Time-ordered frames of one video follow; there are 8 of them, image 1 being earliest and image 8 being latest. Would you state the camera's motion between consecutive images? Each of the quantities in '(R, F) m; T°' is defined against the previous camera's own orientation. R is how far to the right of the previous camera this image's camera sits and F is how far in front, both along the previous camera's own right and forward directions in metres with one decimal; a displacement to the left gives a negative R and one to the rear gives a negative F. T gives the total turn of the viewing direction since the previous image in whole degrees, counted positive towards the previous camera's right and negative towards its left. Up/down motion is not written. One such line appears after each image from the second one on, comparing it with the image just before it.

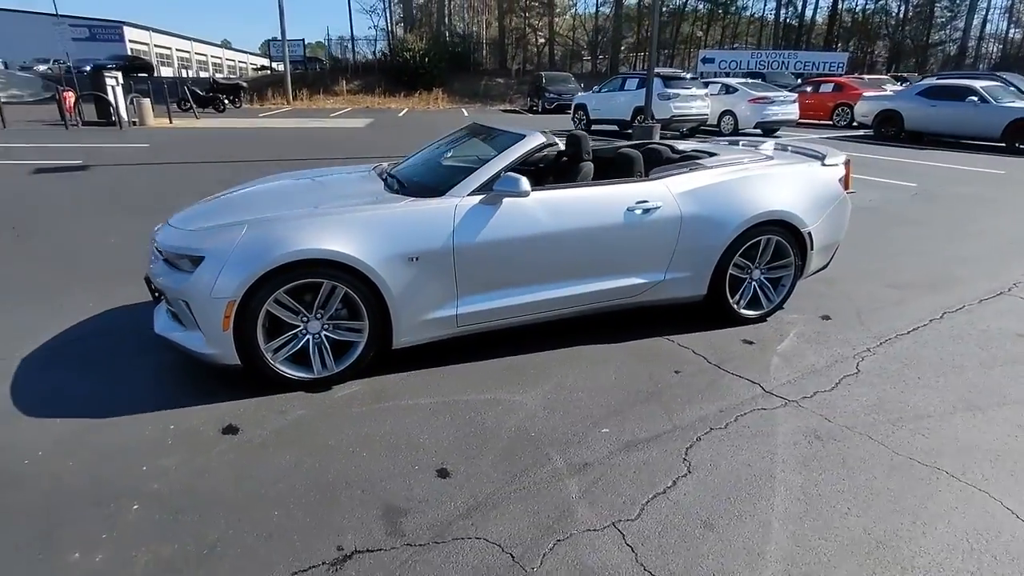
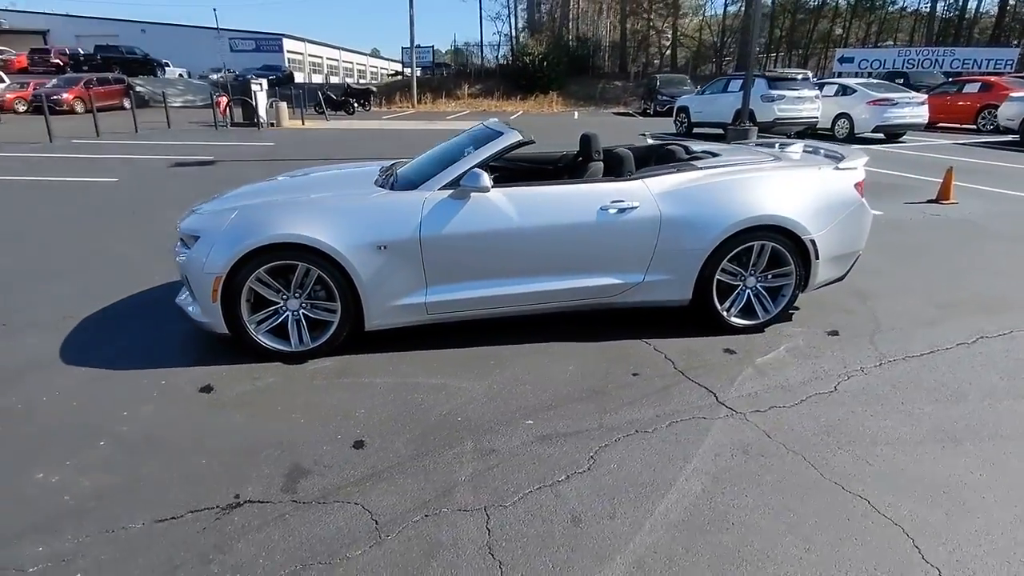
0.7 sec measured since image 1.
(+1.0, 0.0) m; -11°
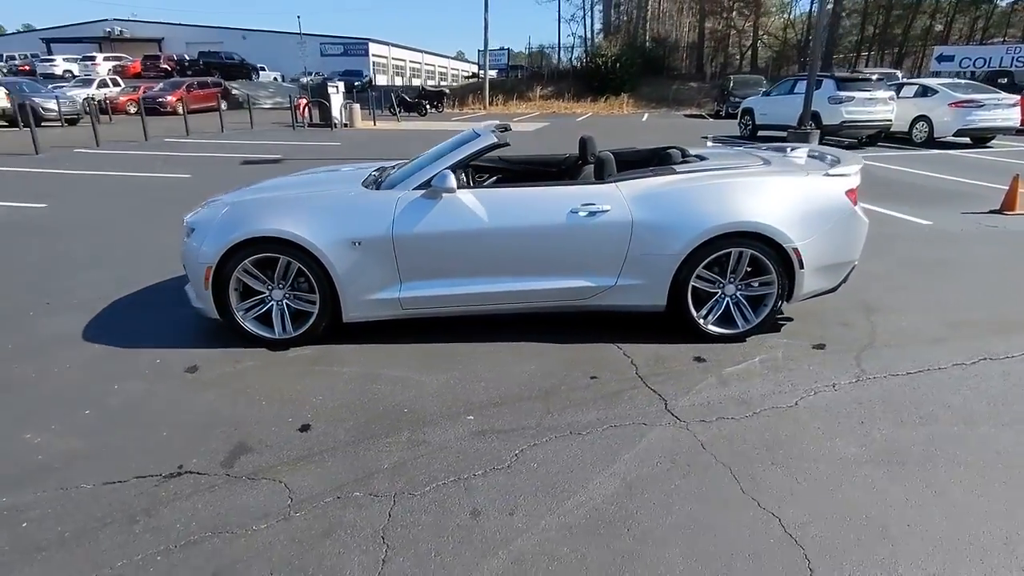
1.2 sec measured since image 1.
(+0.7, 0.0) m; -7°
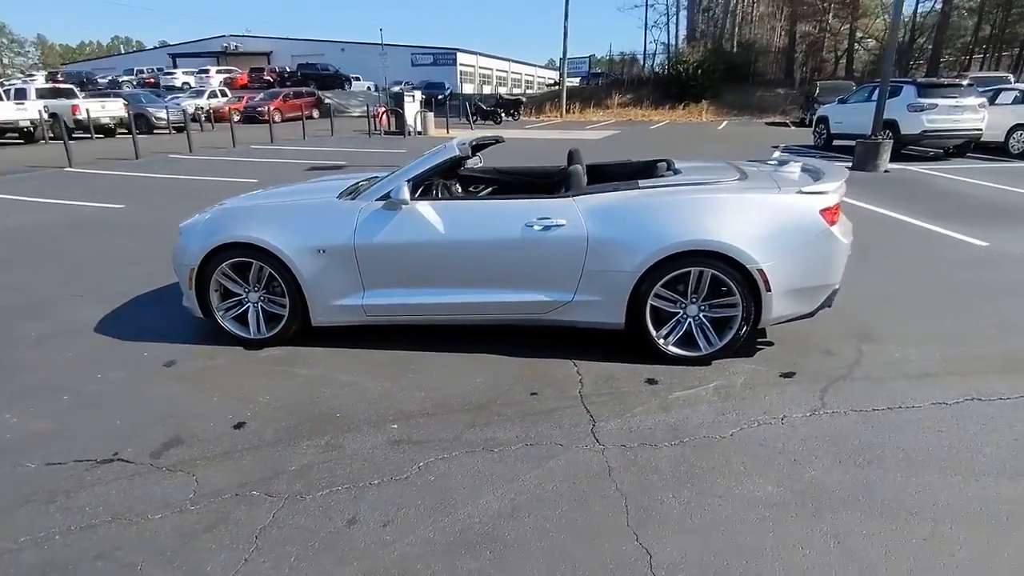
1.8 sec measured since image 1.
(+0.9, +0.1) m; -8°
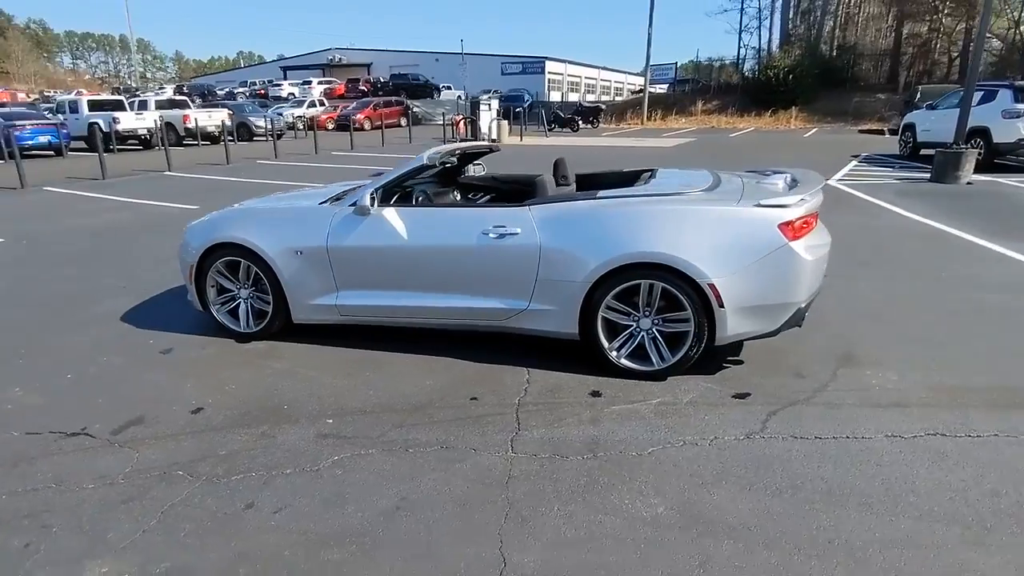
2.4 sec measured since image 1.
(+0.9, 0.0) m; -8°
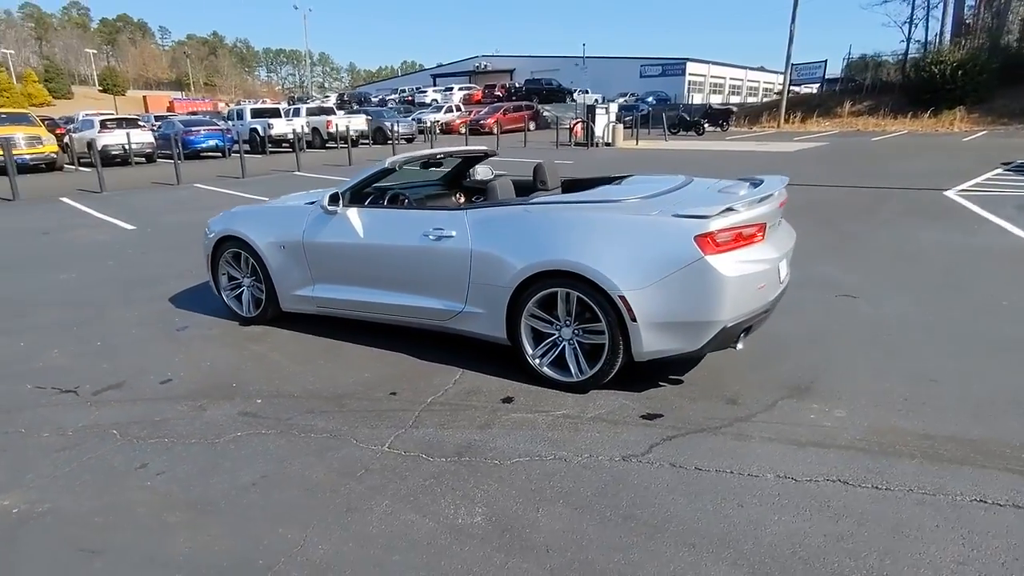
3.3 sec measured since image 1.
(+1.3, +0.1) m; -13°
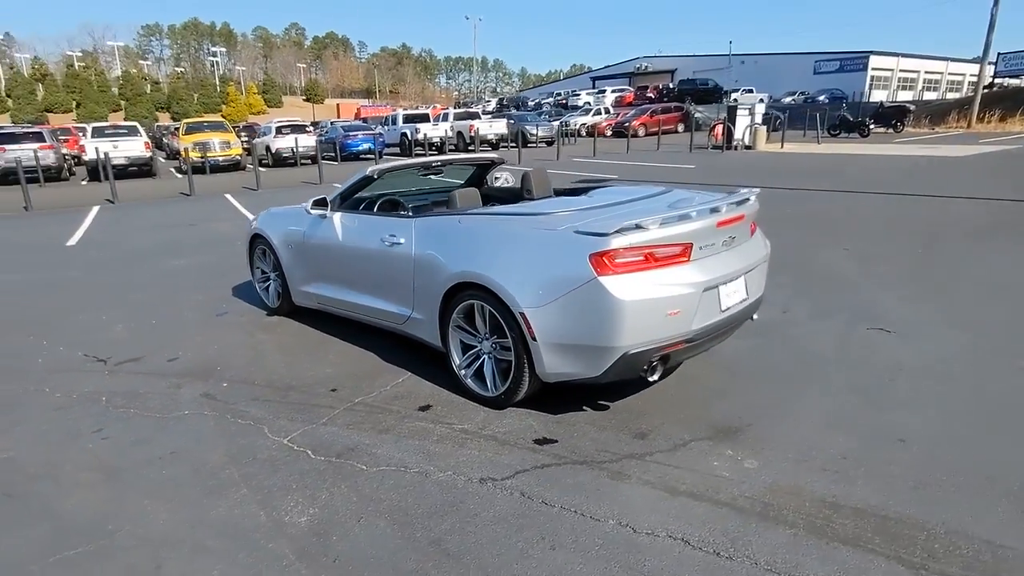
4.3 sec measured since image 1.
(+1.4, +0.2) m; -15°
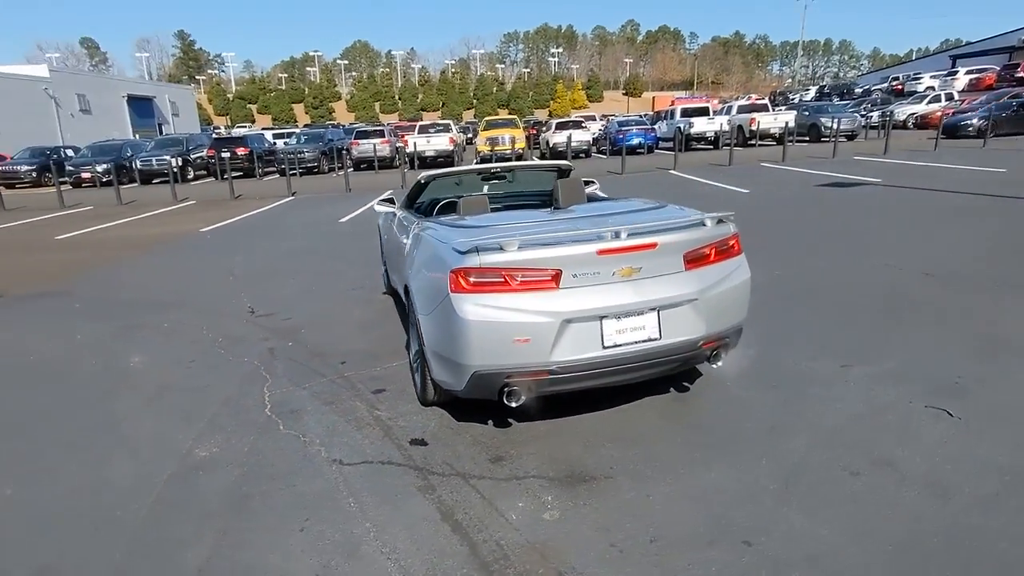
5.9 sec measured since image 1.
(+2.1, +0.5) m; -27°
